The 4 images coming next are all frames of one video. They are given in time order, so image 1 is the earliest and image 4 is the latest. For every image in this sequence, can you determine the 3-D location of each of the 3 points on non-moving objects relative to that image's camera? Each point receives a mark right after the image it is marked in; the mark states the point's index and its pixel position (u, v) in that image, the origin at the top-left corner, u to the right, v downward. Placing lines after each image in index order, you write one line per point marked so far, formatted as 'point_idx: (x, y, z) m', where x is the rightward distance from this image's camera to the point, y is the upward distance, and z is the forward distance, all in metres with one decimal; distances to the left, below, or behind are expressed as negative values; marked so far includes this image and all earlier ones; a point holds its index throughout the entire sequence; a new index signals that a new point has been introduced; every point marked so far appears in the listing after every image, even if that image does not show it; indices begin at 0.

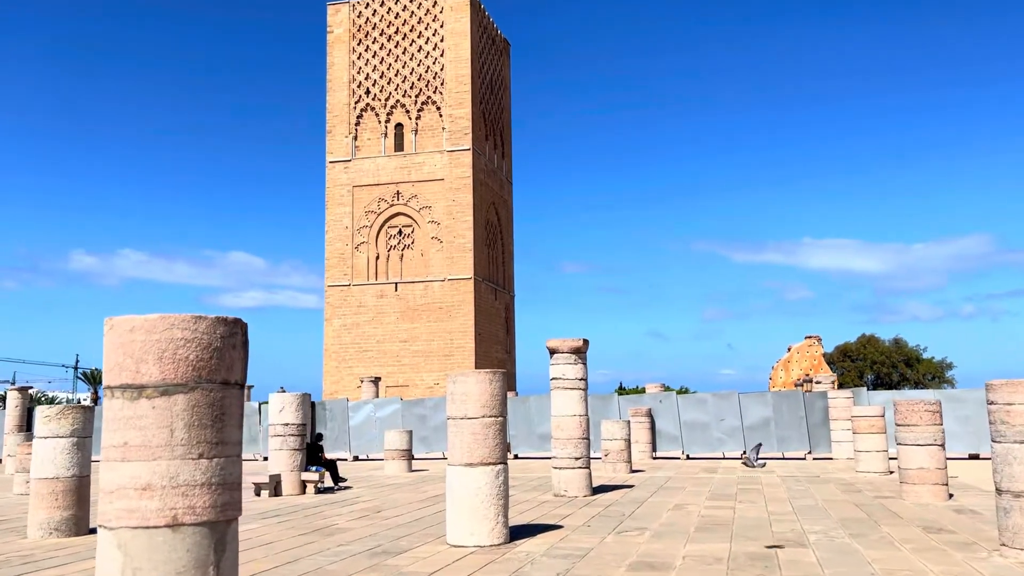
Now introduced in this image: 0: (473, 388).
0: (-0.3, -0.8, +6.6) m
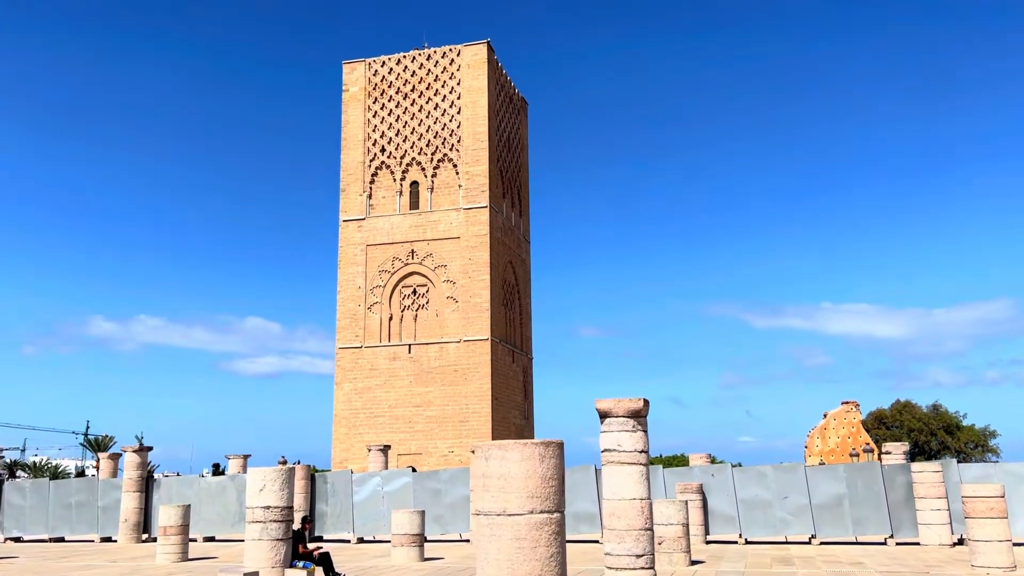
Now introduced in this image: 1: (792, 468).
0: (0.0, -1.0, +4.4) m
1: (+5.0, -3.2, +14.4) m
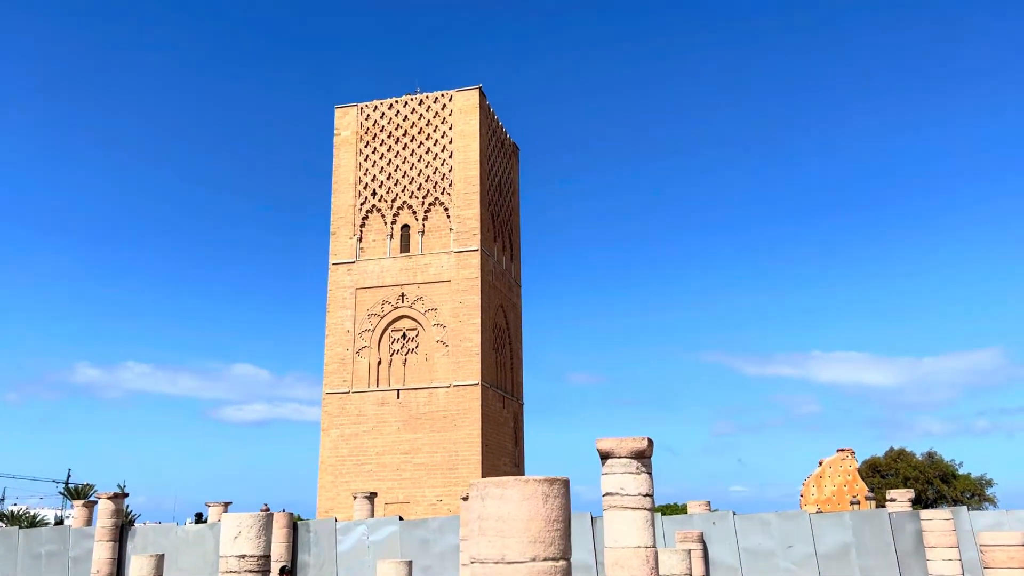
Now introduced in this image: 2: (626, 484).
0: (0.0, -1.1, +3.9) m
1: (+4.9, -3.9, +13.8) m
2: (+1.0, -1.8, +7.3) m
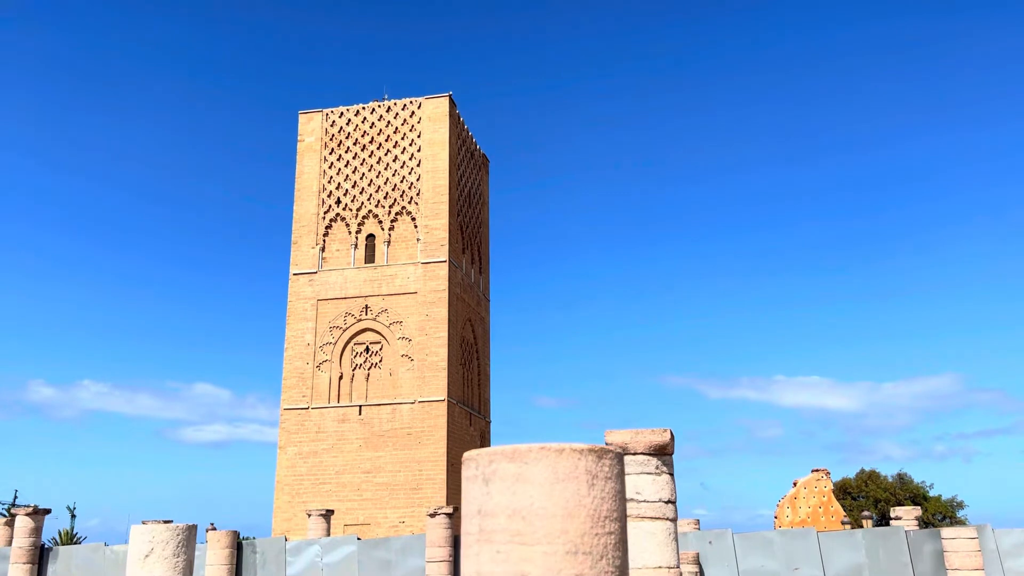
0: (+0.1, -0.6, +2.4) m
1: (+4.5, -3.8, +12.4) m
2: (+0.9, -1.4, +5.8) m
